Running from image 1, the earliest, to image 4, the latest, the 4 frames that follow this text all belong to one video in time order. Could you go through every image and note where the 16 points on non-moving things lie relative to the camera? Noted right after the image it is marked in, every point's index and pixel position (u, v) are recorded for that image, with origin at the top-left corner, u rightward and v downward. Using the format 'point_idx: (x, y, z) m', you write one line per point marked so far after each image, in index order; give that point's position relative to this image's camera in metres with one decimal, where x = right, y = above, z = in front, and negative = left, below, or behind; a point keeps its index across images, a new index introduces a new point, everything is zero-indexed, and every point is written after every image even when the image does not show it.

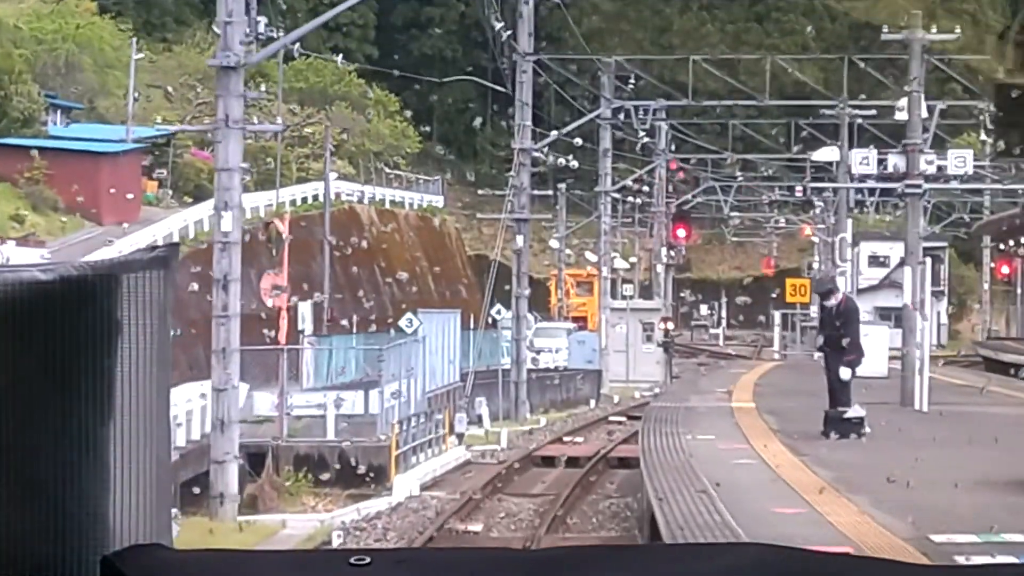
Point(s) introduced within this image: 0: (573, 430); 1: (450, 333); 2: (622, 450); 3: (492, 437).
0: (+0.4, -1.0, +17.3) m
1: (-0.5, -0.4, +19.7) m
2: (+0.7, -1.0, +15.3) m
3: (-0.1, -1.0, +16.9) m
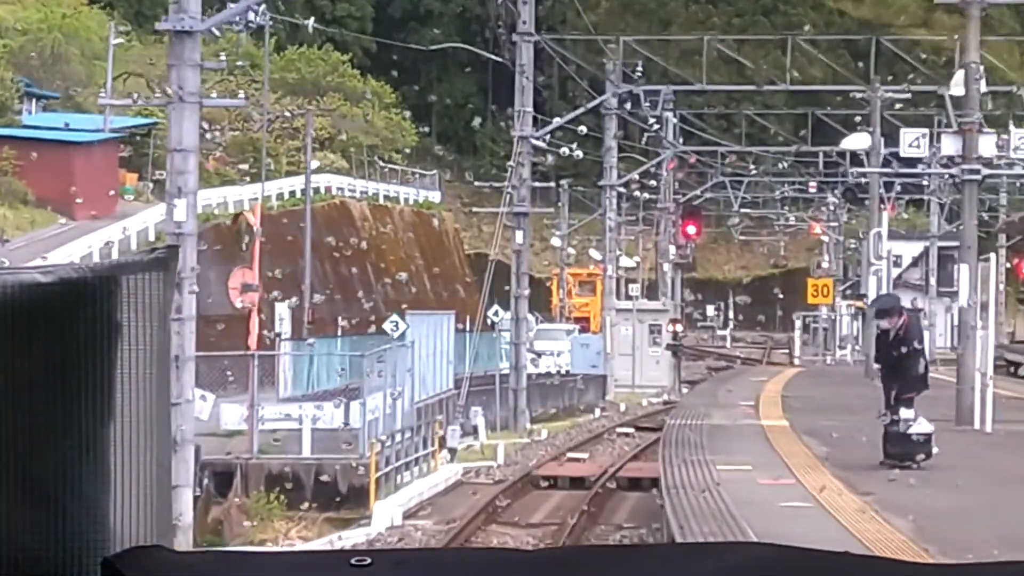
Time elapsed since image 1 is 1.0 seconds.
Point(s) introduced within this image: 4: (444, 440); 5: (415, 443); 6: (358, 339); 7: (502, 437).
0: (+0.4, -1.0, +15.8) m
1: (-0.5, -0.4, +18.2) m
2: (+0.6, -1.0, +13.9) m
3: (-0.1, -1.0, +15.5) m
4: (-0.5, -1.0, +16.0) m
5: (-0.5, -0.9, +14.1) m
6: (-1.1, -0.4, +17.4) m
7: (-0.1, -1.1, +19.7) m
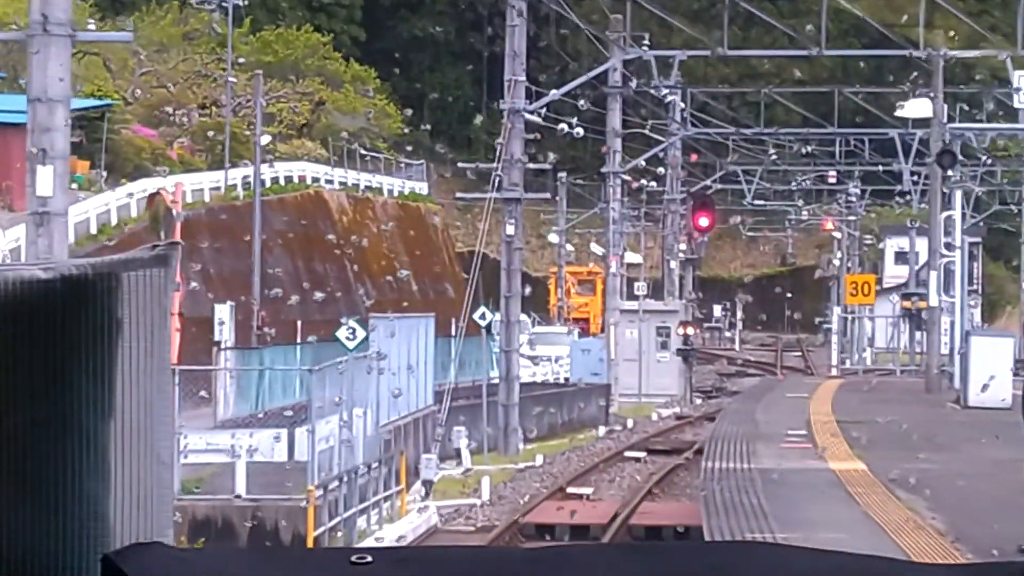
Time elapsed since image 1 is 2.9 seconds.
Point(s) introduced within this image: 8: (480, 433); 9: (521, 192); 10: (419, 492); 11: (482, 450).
0: (+0.4, -1.0, +13.4) m
1: (-0.5, -0.4, +15.7) m
2: (+0.6, -1.0, +11.4) m
3: (-0.2, -1.0, +13.0) m
4: (-0.5, -1.0, +13.5) m
5: (-0.6, -0.8, +11.6) m
6: (-1.1, -0.4, +14.9) m
7: (-0.1, -1.1, +17.2) m
8: (-0.2, -1.1, +18.7) m
9: (+0.1, +0.7, +18.0) m
10: (-0.4, -1.0, +12.3) m
11: (-0.2, -1.1, +17.6) m
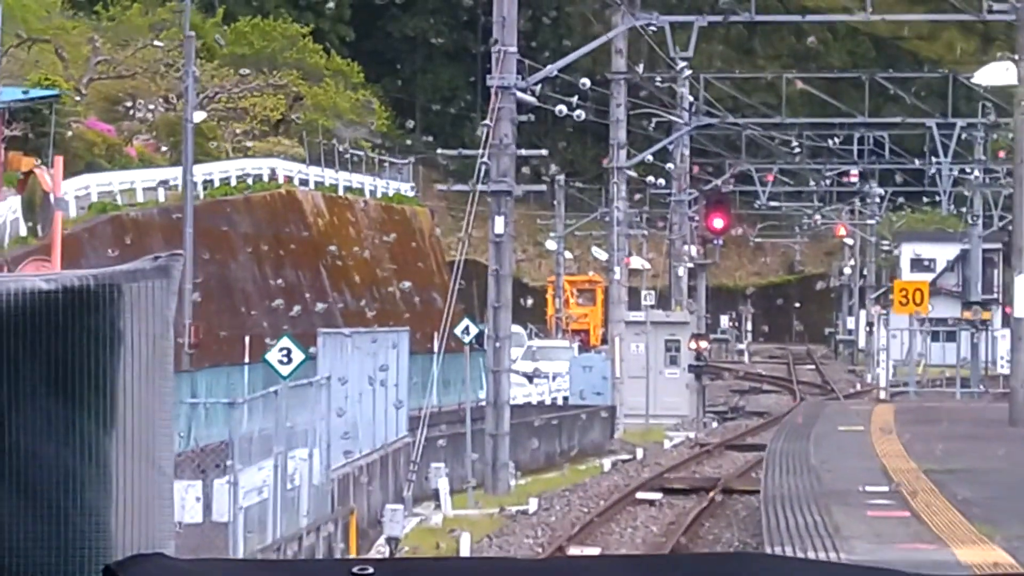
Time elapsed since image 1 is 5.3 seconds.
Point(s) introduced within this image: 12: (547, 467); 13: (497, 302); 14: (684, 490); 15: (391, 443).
0: (+0.3, -1.0, +11.1) m
1: (-0.6, -0.4, +13.4) m
2: (+0.5, -1.0, +9.1) m
3: (-0.3, -1.0, +10.7) m
4: (-0.6, -1.0, +11.2) m
5: (-0.6, -0.9, +9.3) m
6: (-1.2, -0.4, +12.6) m
7: (-0.2, -1.2, +14.9) m
8: (-0.3, -1.1, +16.4) m
9: (0.0, +0.6, +15.7) m
10: (-0.5, -1.0, +10.0) m
11: (-0.3, -1.2, +15.3) m
12: (+0.2, -1.3, +19.2) m
13: (-0.1, -0.1, +15.5) m
14: (+0.8, -1.0, +13.3) m
15: (-0.6, -0.8, +13.5) m
